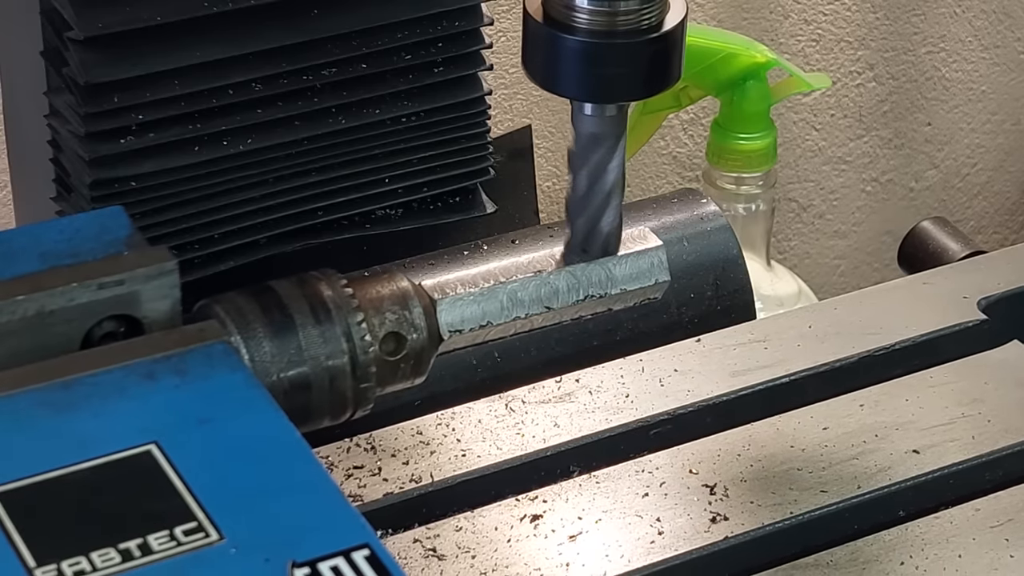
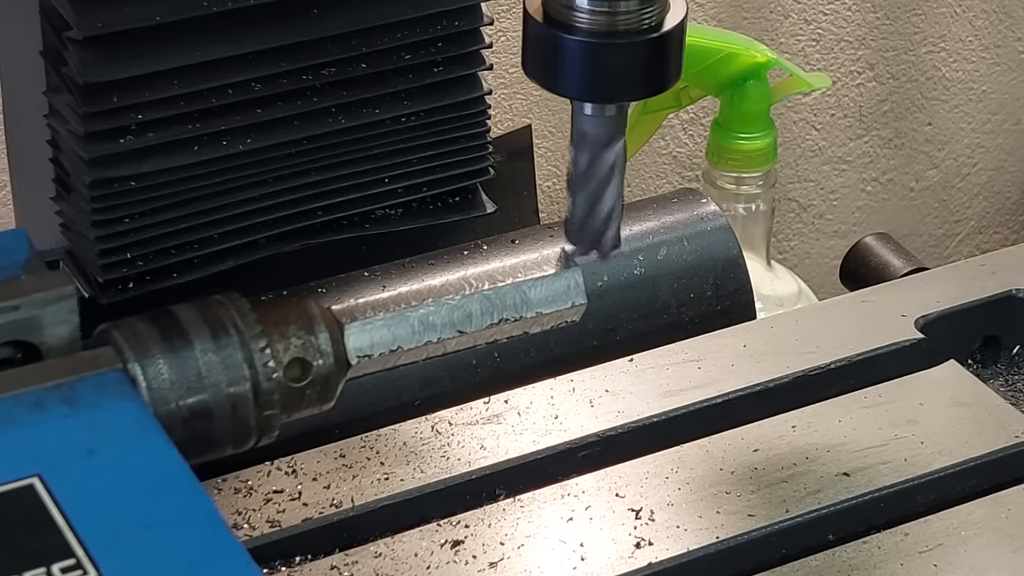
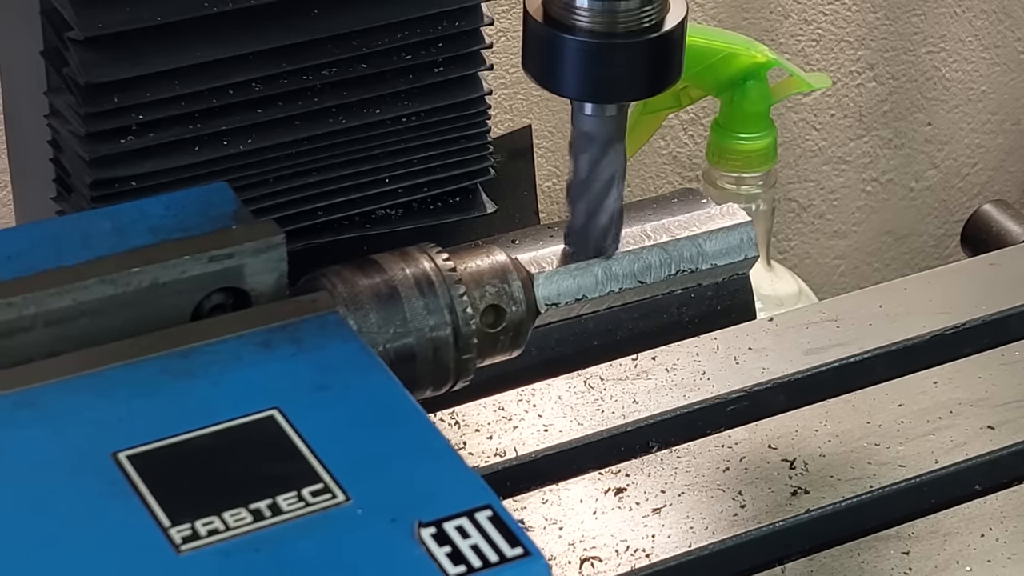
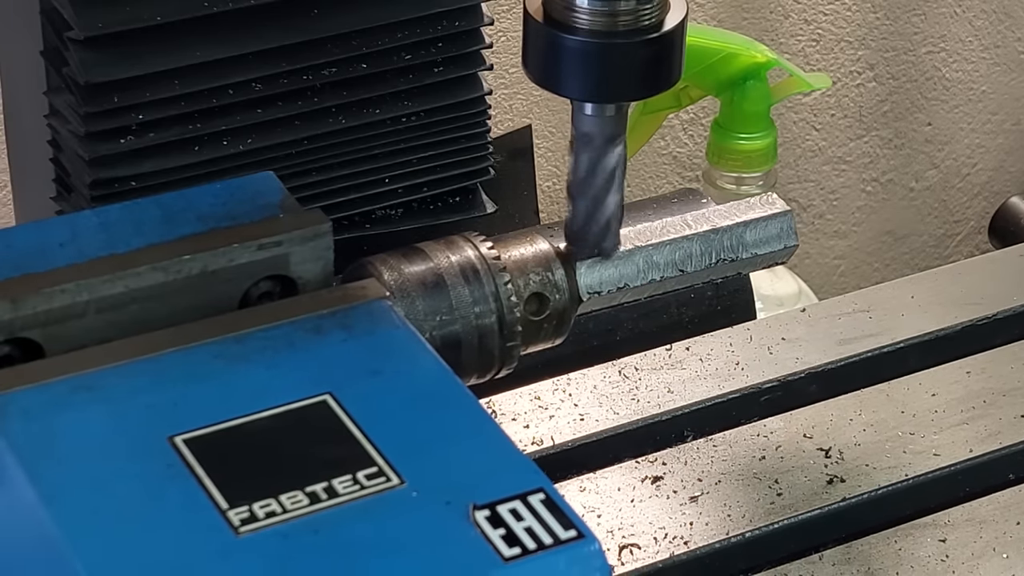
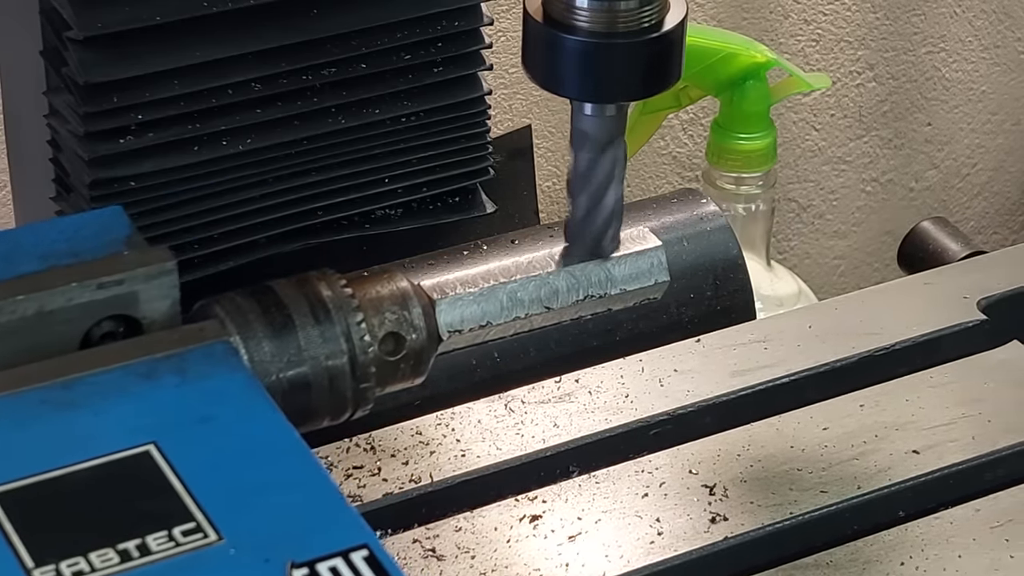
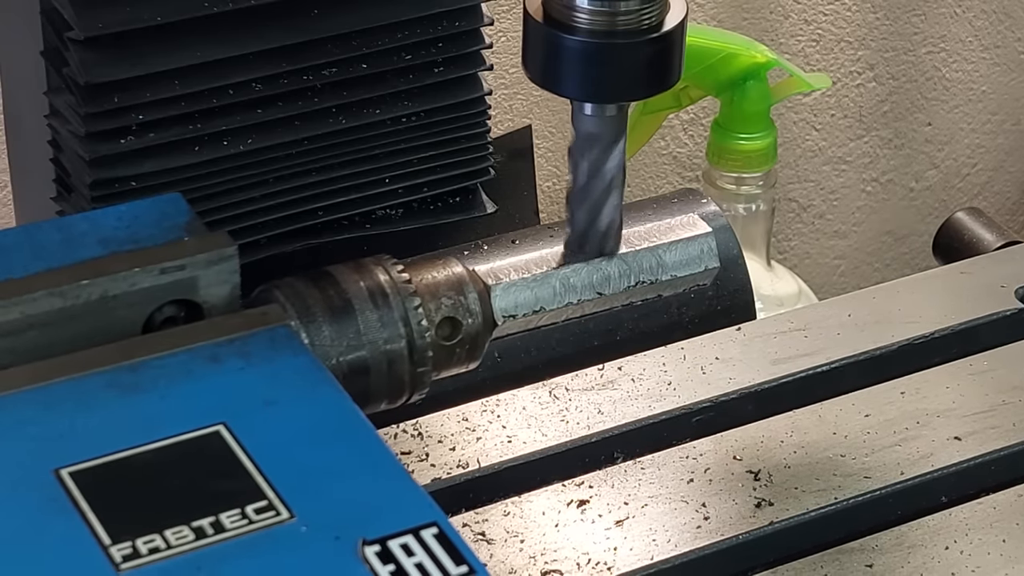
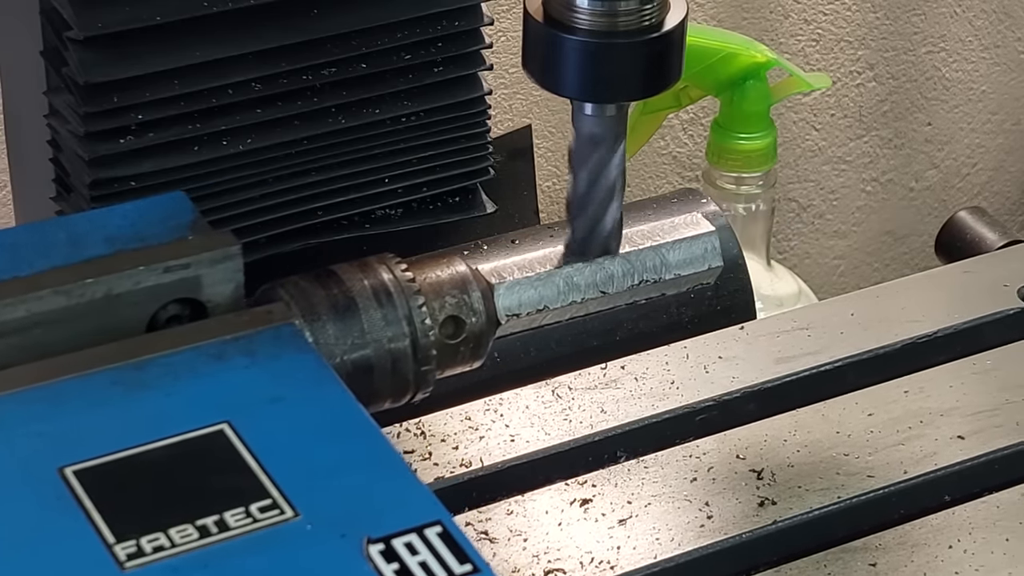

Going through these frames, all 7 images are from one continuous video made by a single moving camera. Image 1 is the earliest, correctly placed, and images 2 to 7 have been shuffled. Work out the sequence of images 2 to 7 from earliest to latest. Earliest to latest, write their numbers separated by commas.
6, 3, 4, 7, 5, 2
